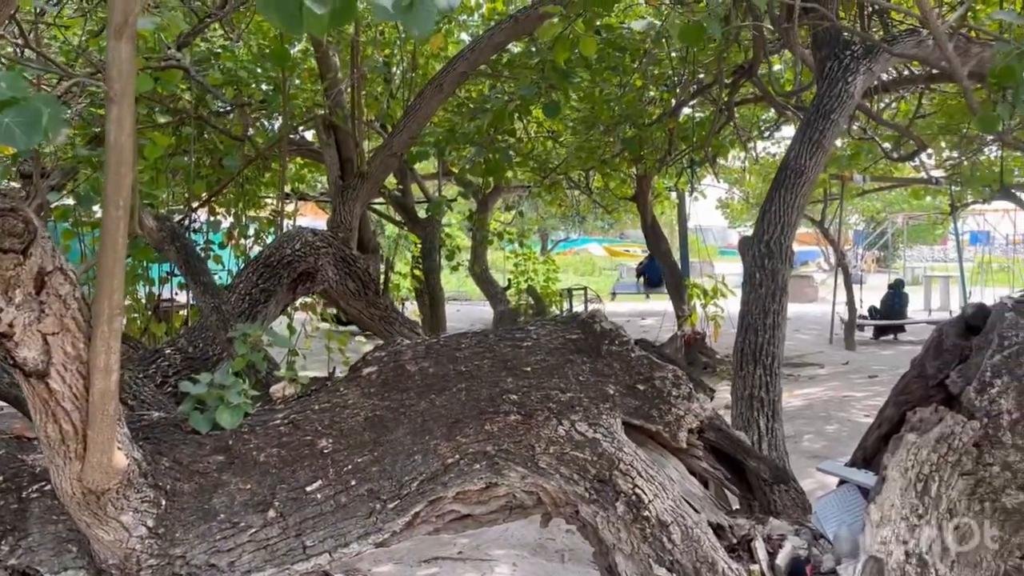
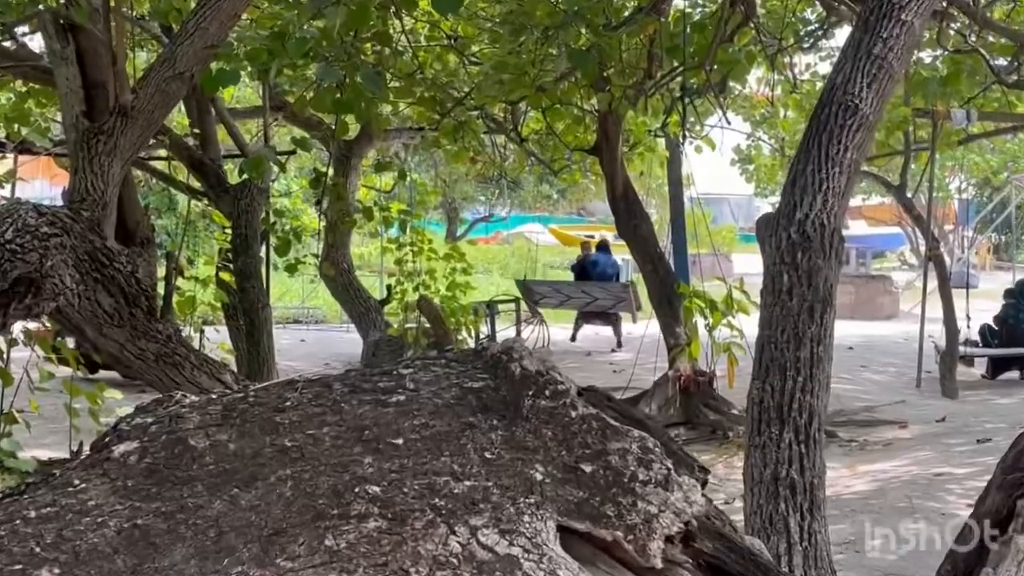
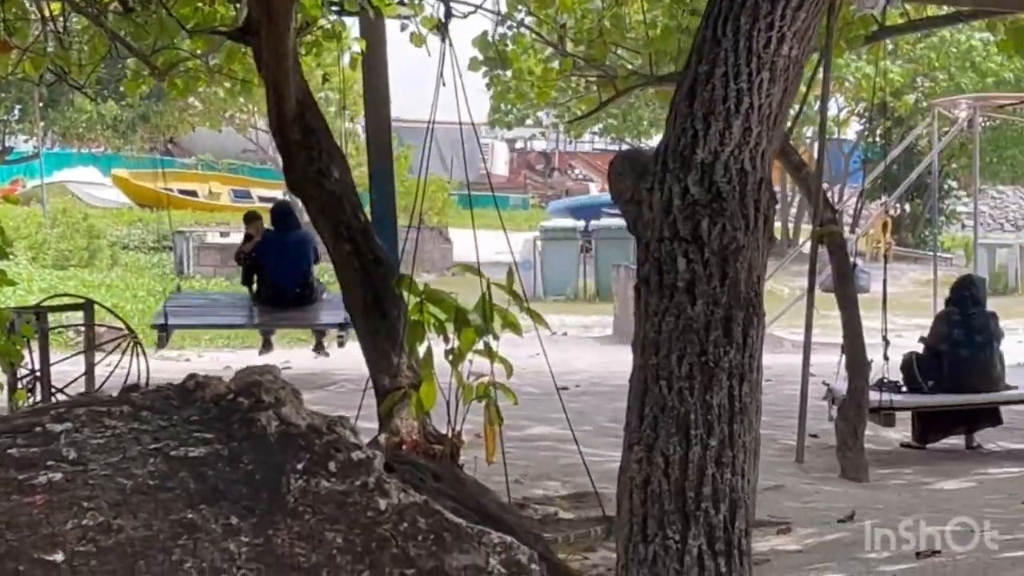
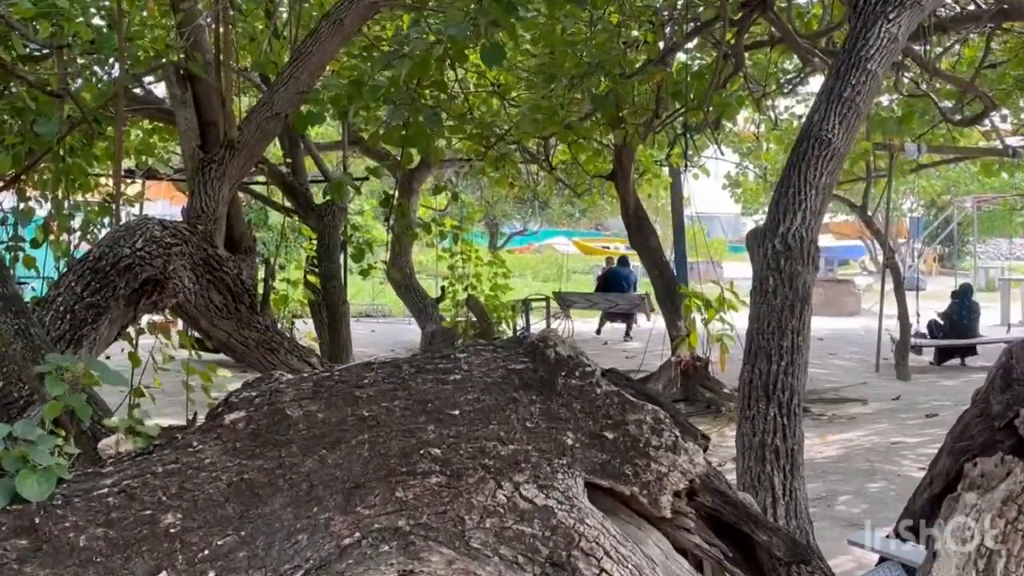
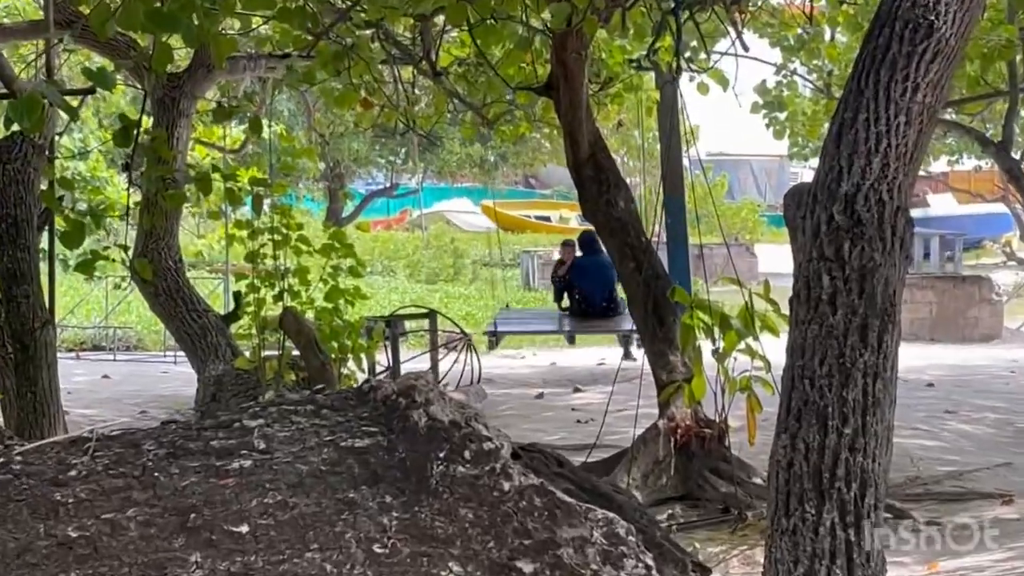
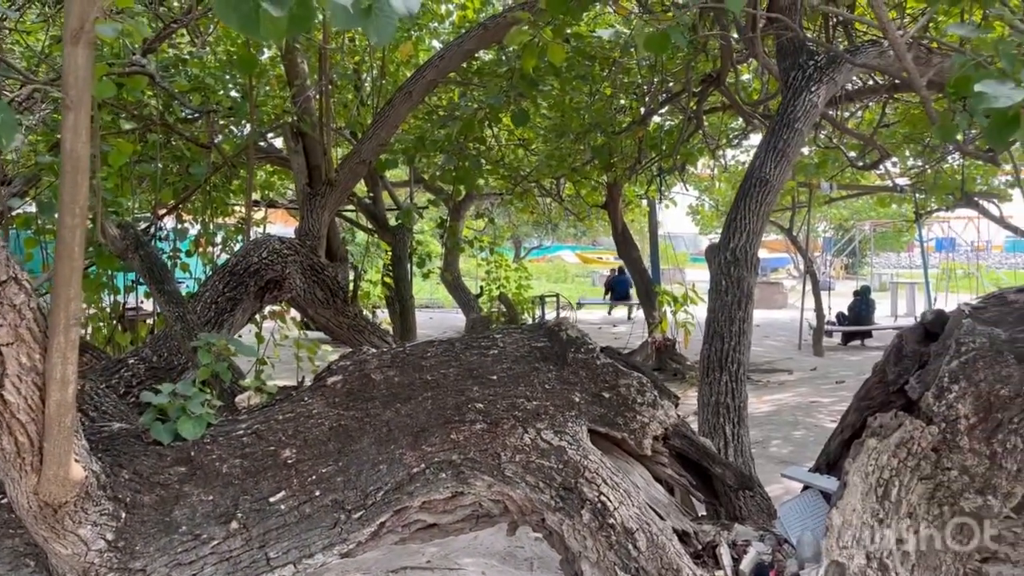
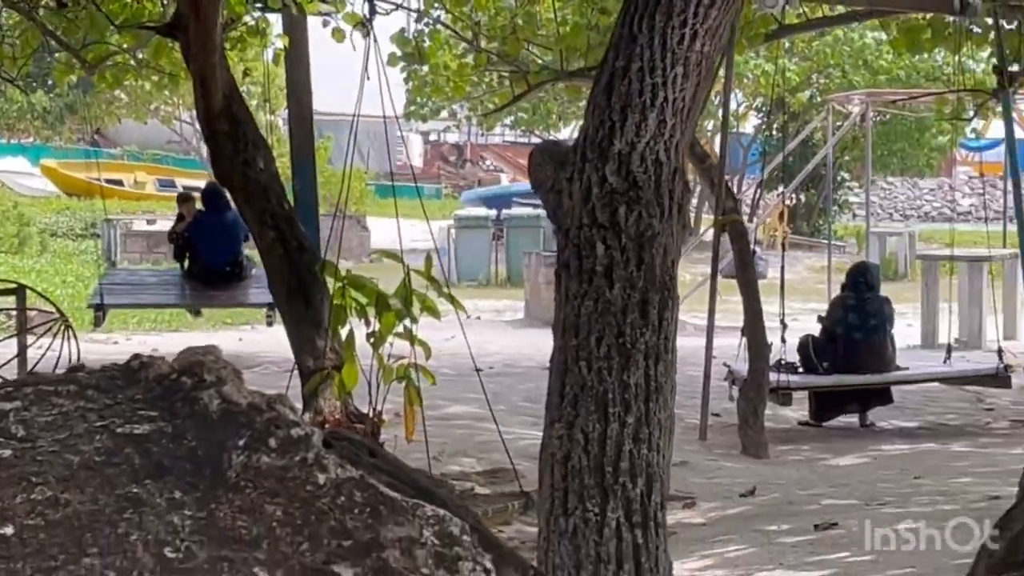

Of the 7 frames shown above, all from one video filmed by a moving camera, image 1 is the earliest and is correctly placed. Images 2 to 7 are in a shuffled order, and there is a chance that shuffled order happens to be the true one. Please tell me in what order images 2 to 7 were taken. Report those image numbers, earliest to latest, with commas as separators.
6, 4, 2, 5, 3, 7
